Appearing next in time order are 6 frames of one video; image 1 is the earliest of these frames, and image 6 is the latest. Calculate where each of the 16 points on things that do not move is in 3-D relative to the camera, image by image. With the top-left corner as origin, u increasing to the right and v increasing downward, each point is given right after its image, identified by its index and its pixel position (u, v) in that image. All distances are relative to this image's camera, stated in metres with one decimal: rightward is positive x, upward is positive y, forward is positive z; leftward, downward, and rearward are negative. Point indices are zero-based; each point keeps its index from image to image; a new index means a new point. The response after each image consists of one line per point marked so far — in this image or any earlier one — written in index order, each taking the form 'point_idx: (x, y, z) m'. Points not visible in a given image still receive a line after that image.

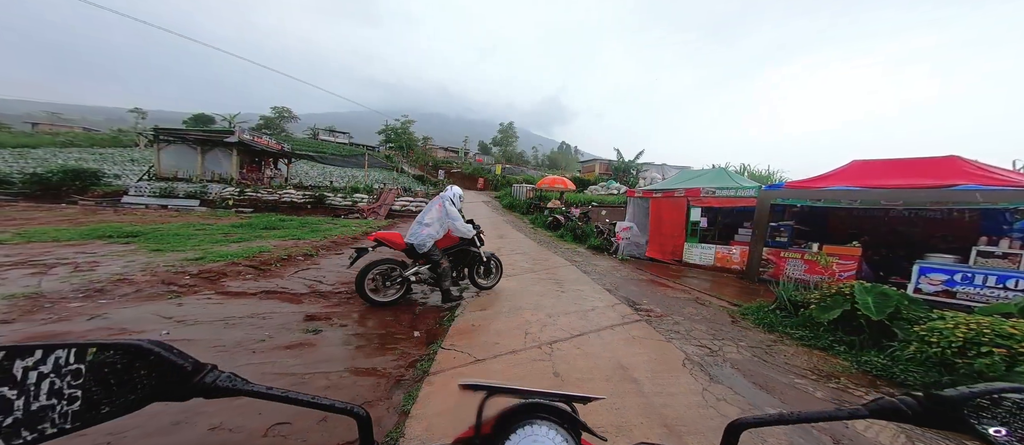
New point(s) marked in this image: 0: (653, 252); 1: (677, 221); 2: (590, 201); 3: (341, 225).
0: (+4.5, -0.9, +10.3) m
1: (+5.0, 0.0, +9.8) m
2: (+4.0, +1.1, +16.2) m
3: (-5.6, 0.0, +10.2) m
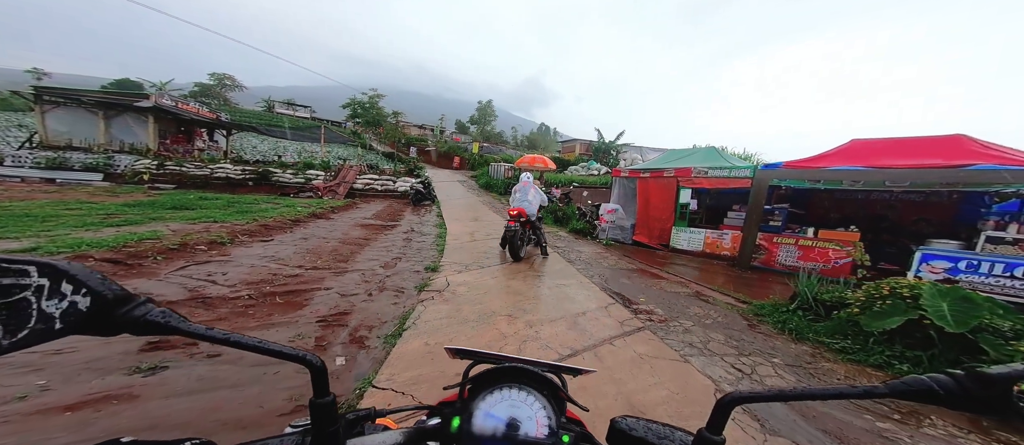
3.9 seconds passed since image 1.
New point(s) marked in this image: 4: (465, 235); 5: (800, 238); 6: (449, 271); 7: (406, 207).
0: (+3.7, -0.4, +9.6) m
1: (+4.3, +0.5, +9.1) m
2: (+2.7, +2.0, +15.2) m
3: (-6.3, +0.5, +8.6) m
4: (-1.3, -0.2, +8.0) m
5: (+6.6, -0.3, +7.2) m
6: (-1.1, -0.8, +5.3) m
7: (-3.7, +0.6, +10.7) m
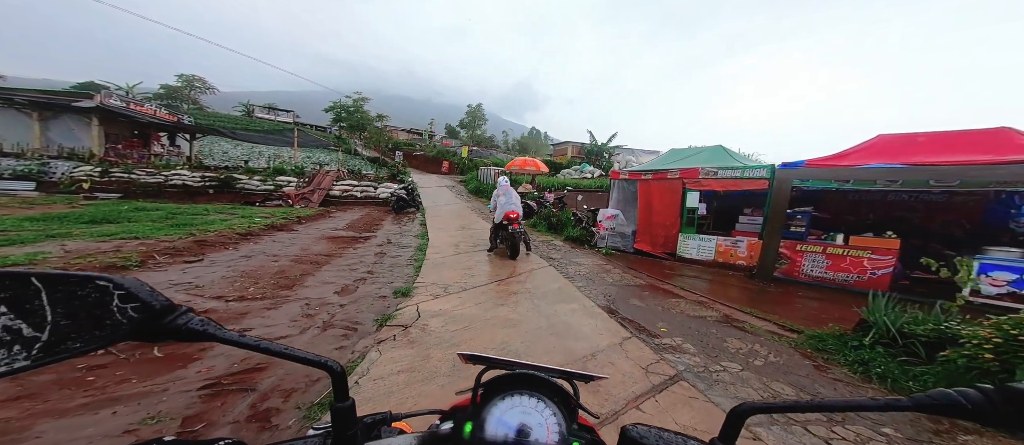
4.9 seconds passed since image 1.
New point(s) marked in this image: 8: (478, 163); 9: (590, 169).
0: (+3.4, -0.6, +8.6) m
1: (+4.0, +0.4, +8.2) m
2: (+2.4, +1.7, +14.3) m
3: (-6.6, +0.2, +7.5) m
4: (-1.5, -0.5, +7.0) m
5: (+6.4, -0.5, +6.3) m
6: (-1.3, -1.0, +4.3) m
7: (-3.9, +0.3, +9.6) m
8: (-2.4, +3.7, +19.7) m
9: (+4.0, +3.1, +18.5) m
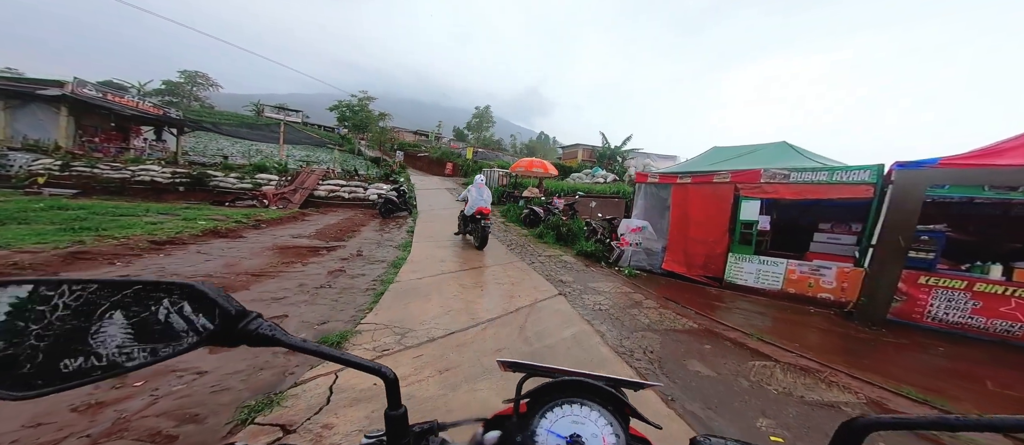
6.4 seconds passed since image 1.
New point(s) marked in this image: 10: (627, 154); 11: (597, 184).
0: (+3.5, -0.9, +6.8) m
1: (+4.1, 0.0, +6.3) m
2: (+2.9, +1.2, +12.6) m
3: (-6.5, +0.2, +6.2) m
4: (-1.5, -0.6, +5.4) m
5: (+6.4, -0.8, +4.3) m
6: (-1.4, -1.1, +2.7) m
7: (-3.7, +0.1, +8.2) m
8: (-1.5, +3.2, +18.2) m
9: (+4.8, +2.5, +16.7) m
10: (+7.6, +4.2, +19.9) m
11: (+4.6, +1.8, +15.2) m
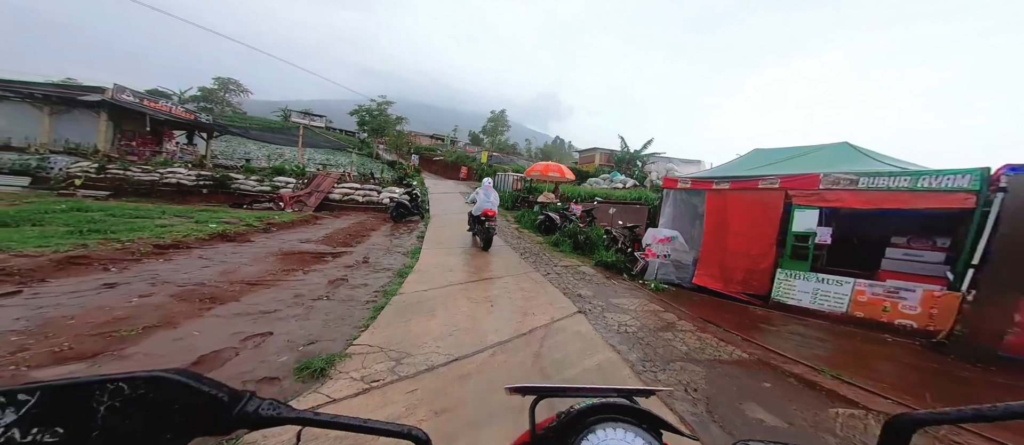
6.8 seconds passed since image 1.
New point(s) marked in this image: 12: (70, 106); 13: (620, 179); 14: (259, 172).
0: (+3.9, -1.1, +6.0) m
1: (+4.4, -0.1, +5.5) m
2: (+3.6, +1.0, +11.9) m
3: (-6.1, +0.1, +6.2) m
4: (-1.2, -0.7, +5.0) m
5: (+6.5, -1.0, +3.4) m
6: (-1.3, -1.2, +2.3) m
7: (-3.3, 0.0, +8.0) m
8: (-0.3, +3.0, +17.8) m
9: (+5.8, +2.2, +15.9) m
10: (+8.9, +3.8, +18.9) m
11: (+5.5, +1.5, +14.4) m
12: (-12.8, +3.4, +9.2) m
13: (+5.9, +2.1, +15.5) m
14: (-7.7, +1.5, +9.7) m
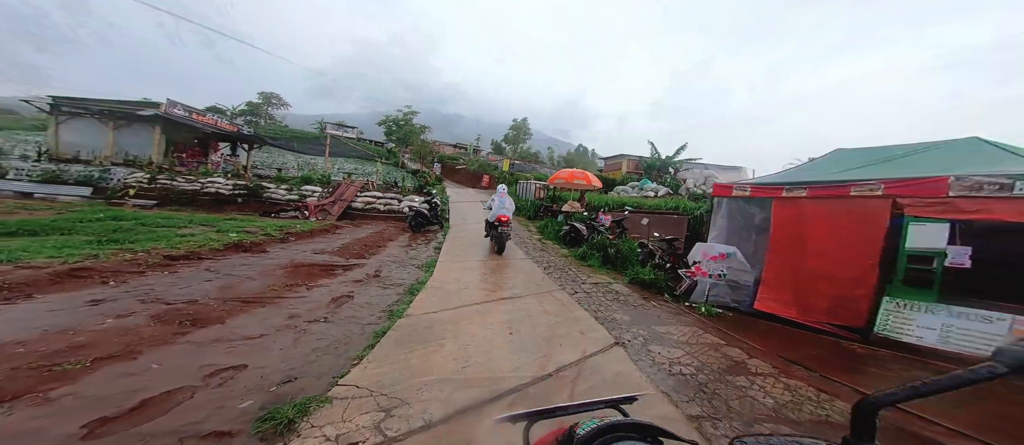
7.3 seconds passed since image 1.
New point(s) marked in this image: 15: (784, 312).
0: (+4.3, -1.3, +4.9) m
1: (+4.8, -0.3, +4.4) m
2: (+4.7, +0.6, +10.8) m
3: (-5.6, -0.1, +6.2) m
4: (-0.8, -0.9, +4.5) m
5: (+6.7, -1.1, +2.0) m
6: (-1.2, -1.3, +1.7) m
7: (-2.6, -0.3, +7.6) m
8: (+1.4, +2.5, +17.2) m
9: (+7.3, +1.8, +14.6) m
10: (+10.7, +3.2, +17.3) m
11: (+6.8, +1.1, +13.1) m
12: (-11.9, +3.2, +10.0) m
13: (+7.3, +1.6, +14.2) m
14: (-6.8, +1.3, +9.8) m
15: (+4.3, -1.4, +4.7) m
